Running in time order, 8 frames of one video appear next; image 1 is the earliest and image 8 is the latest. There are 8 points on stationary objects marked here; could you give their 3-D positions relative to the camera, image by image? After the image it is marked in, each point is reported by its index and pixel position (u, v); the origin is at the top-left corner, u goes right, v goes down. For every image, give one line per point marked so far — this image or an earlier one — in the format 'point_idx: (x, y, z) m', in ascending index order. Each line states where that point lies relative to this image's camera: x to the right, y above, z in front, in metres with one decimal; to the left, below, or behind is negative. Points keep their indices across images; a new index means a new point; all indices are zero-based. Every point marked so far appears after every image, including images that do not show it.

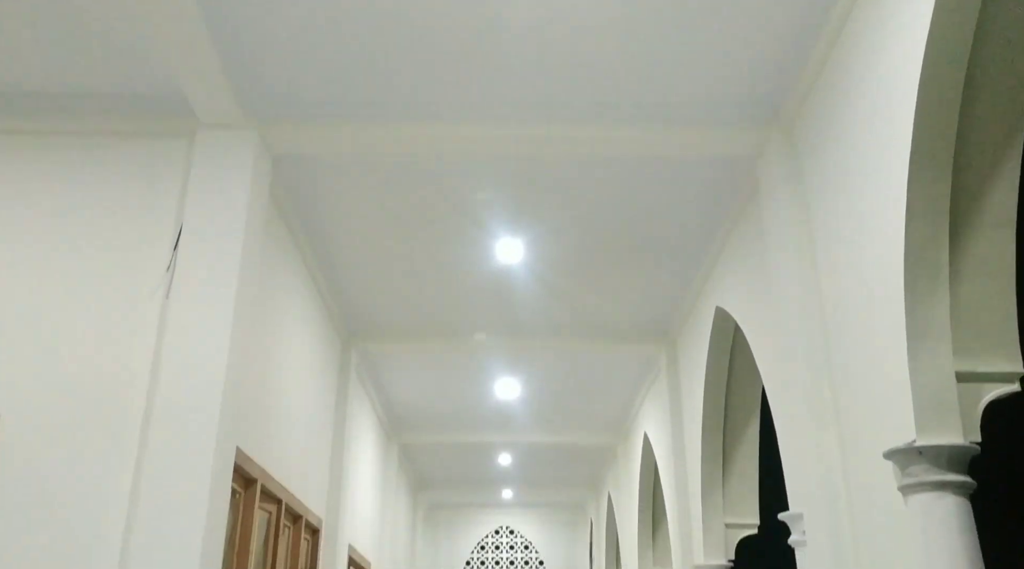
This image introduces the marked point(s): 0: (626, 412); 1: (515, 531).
0: (+1.1, -1.2, +7.1) m
1: (0.0, -3.3, +10.6) m
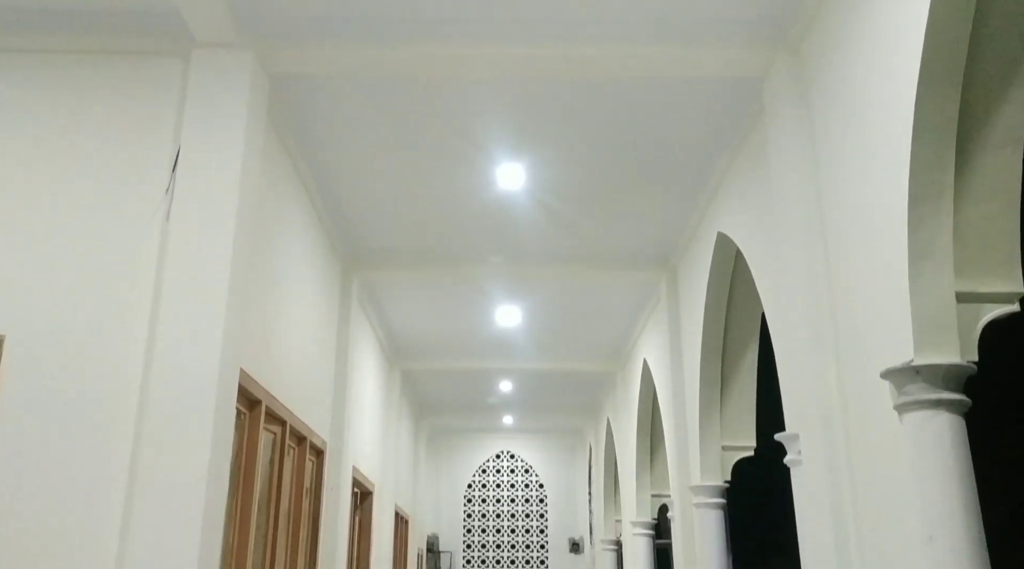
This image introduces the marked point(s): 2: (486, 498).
0: (+1.1, -0.5, +7.1) m
1: (0.0, -2.3, +10.8) m
2: (-0.4, -2.9, +10.7) m
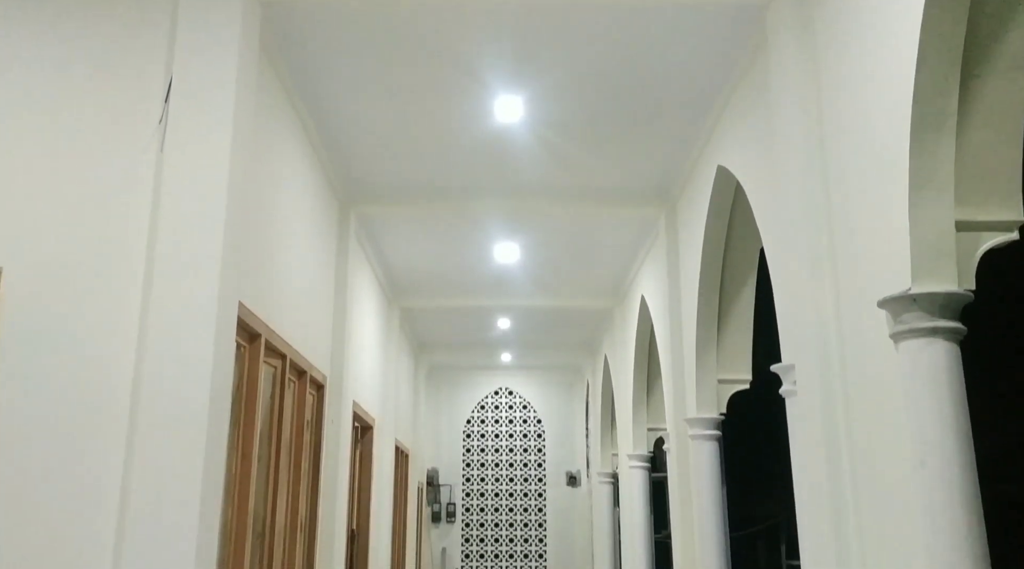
0: (+1.0, +0.1, +7.1) m
1: (0.0, -1.5, +11.0) m
2: (-0.4, -2.1, +10.9) m
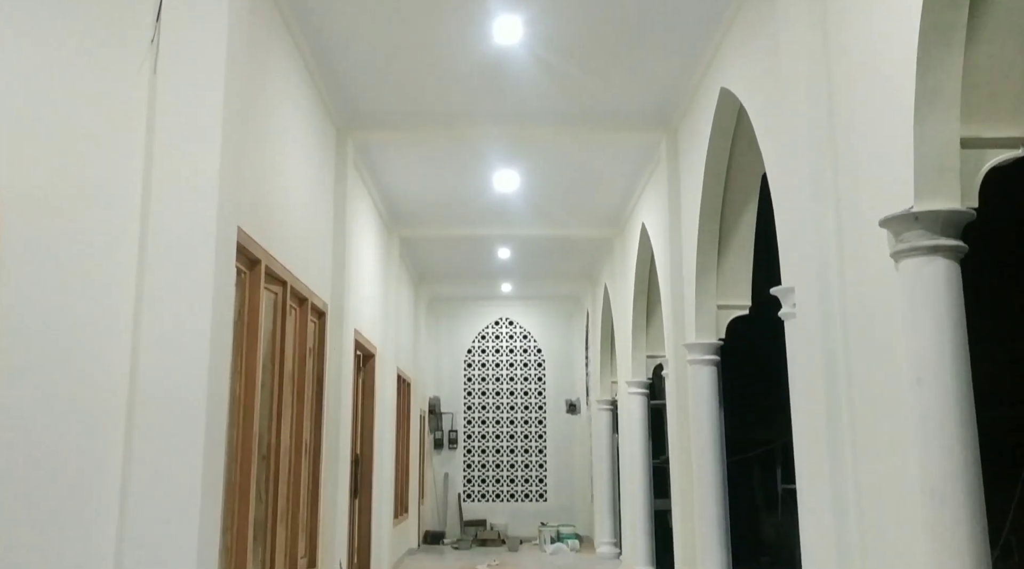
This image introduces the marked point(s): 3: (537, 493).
0: (+1.0, +0.8, +7.1) m
1: (0.0, -0.5, +11.0) m
2: (-0.4, -1.1, +11.0) m
3: (+0.3, -2.8, +10.1) m
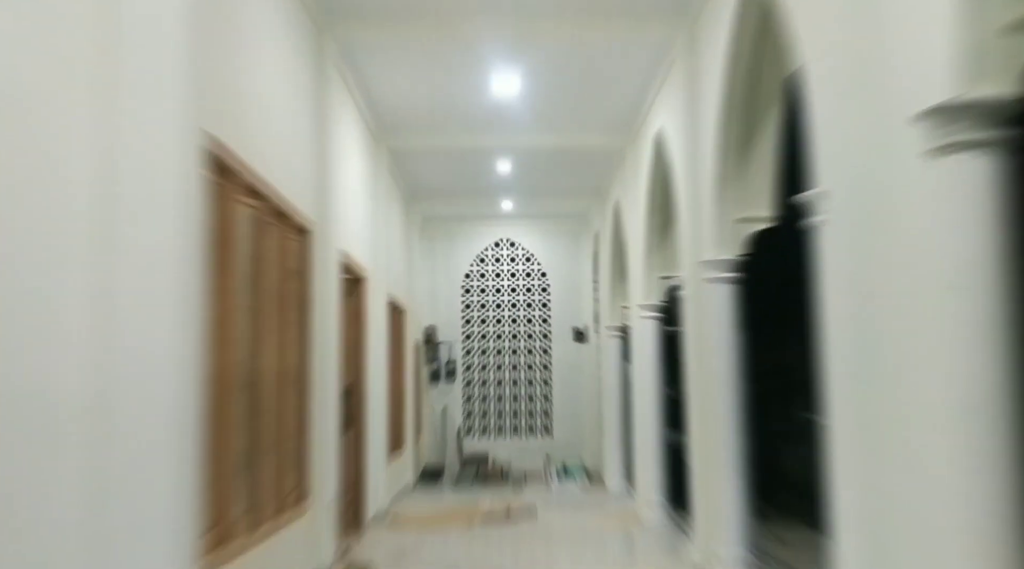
0: (+1.0, +1.5, +6.3) m
1: (+0.1, +0.5, +10.4) m
2: (-0.3, -0.1, +10.4) m
3: (+0.4, -1.8, +9.7) m
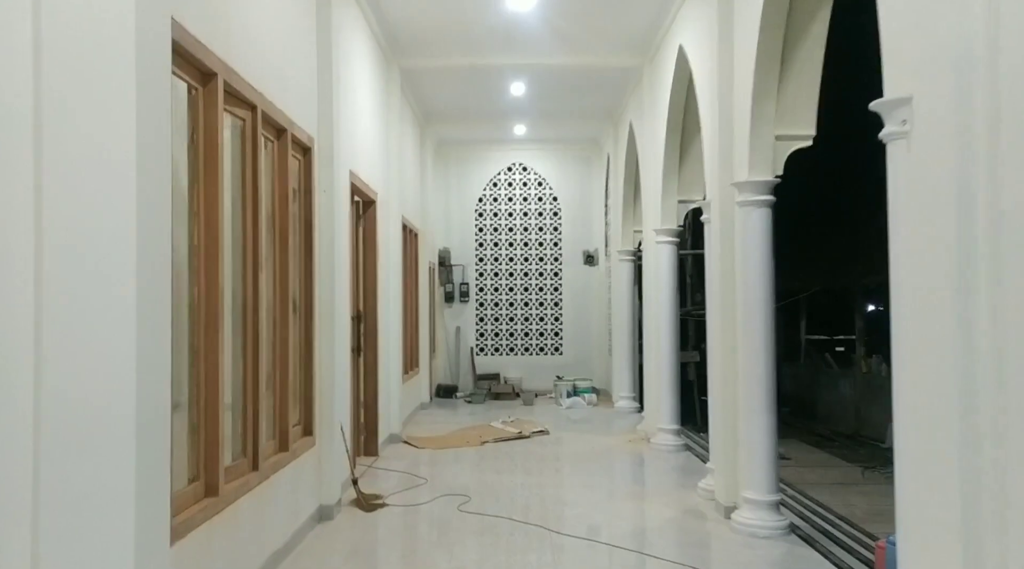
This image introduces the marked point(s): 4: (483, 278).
0: (+1.2, +2.1, +6.1) m
1: (+0.2, +1.6, +10.3) m
2: (-0.2, +1.0, +10.4) m
3: (+0.5, -0.8, +9.8) m
4: (-0.4, +0.1, +10.1) m
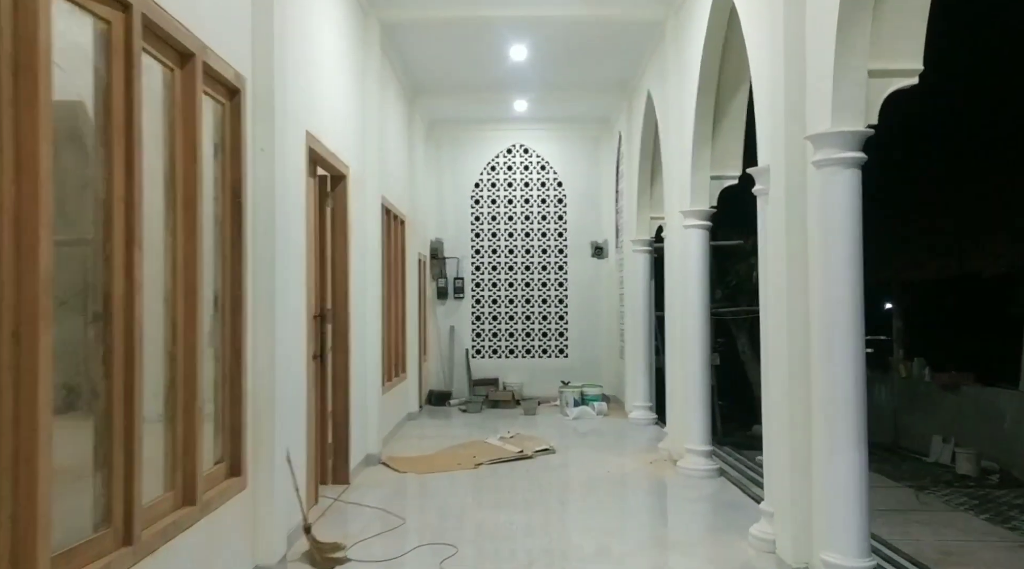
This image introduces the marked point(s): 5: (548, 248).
0: (+1.2, +2.1, +5.2) m
1: (+0.2, +1.6, +9.3) m
2: (-0.2, +1.1, +9.4) m
3: (+0.5, -0.7, +8.9) m
4: (-0.4, +0.2, +9.2) m
5: (+0.4, +0.5, +9.4) m
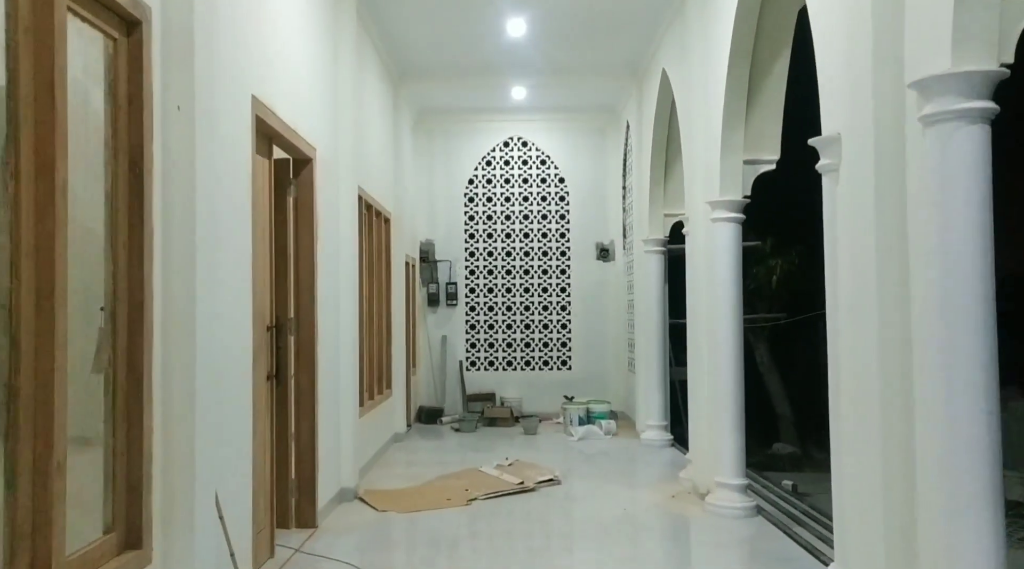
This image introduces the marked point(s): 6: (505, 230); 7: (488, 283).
0: (+1.1, +2.1, +4.4) m
1: (+0.2, +1.6, +8.6) m
2: (-0.2, +1.0, +8.7) m
3: (+0.5, -0.8, +8.1) m
4: (-0.4, +0.1, +8.4) m
5: (+0.4, +0.4, +8.7) m
6: (-0.1, +0.6, +8.7) m
7: (-0.3, 0.0, +8.4) m
